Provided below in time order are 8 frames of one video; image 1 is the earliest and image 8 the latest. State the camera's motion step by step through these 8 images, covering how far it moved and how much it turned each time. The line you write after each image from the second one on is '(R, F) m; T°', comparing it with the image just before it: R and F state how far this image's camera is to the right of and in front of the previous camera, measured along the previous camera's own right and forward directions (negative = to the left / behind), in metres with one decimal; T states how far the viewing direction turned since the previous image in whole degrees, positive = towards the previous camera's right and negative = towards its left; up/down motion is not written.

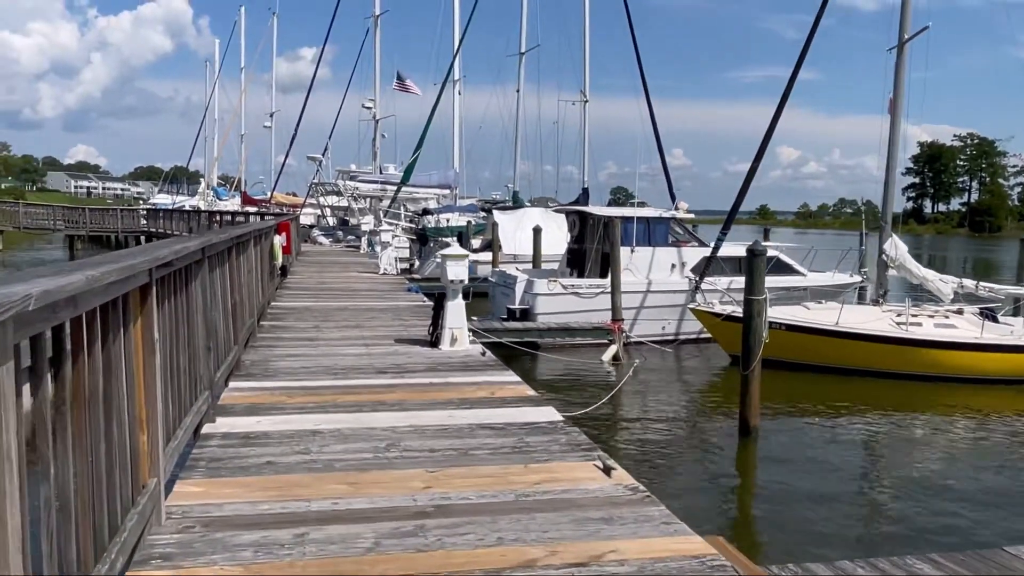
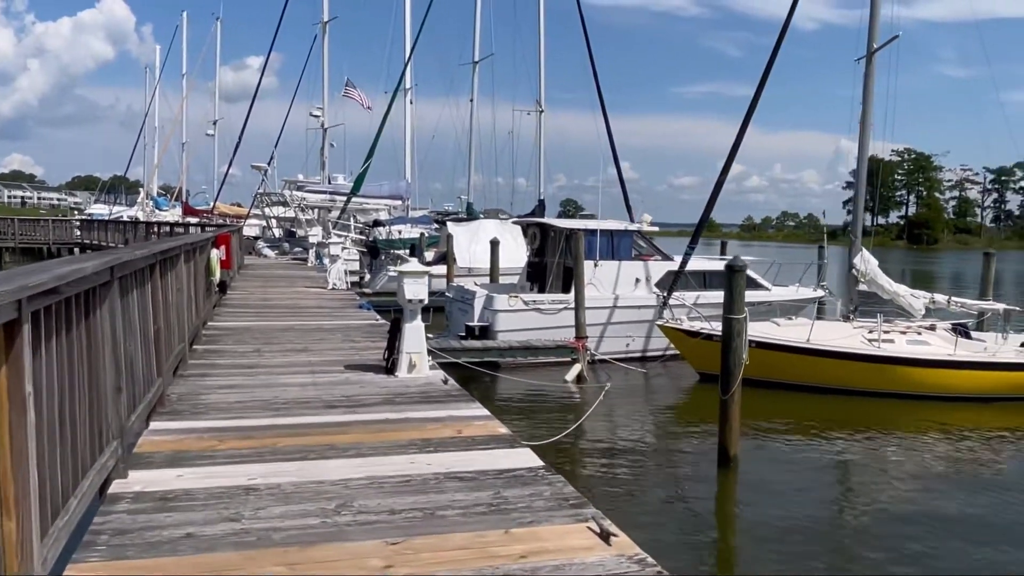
(-0.1, +0.8) m; +4°
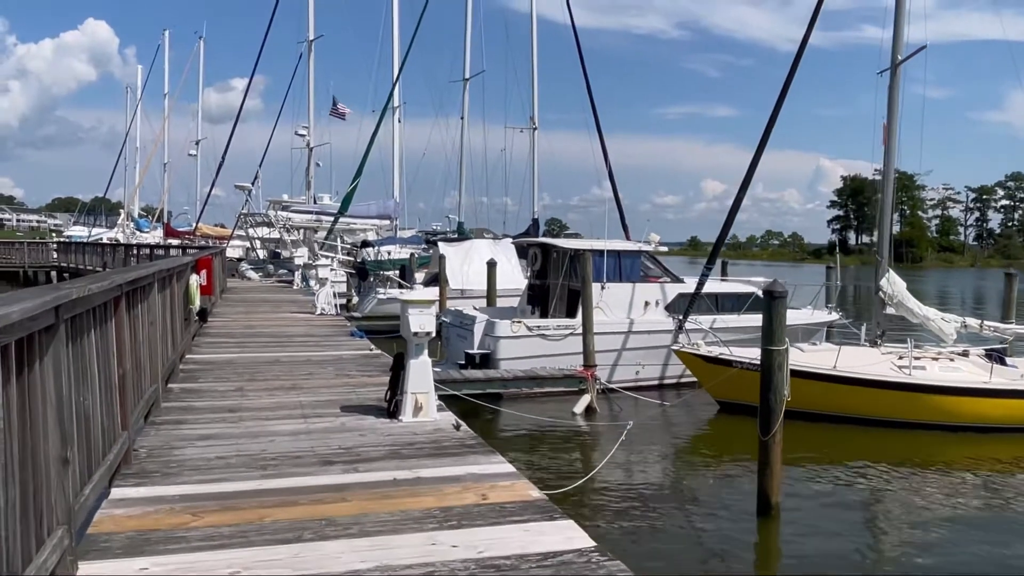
(-0.3, +0.9) m; +1°
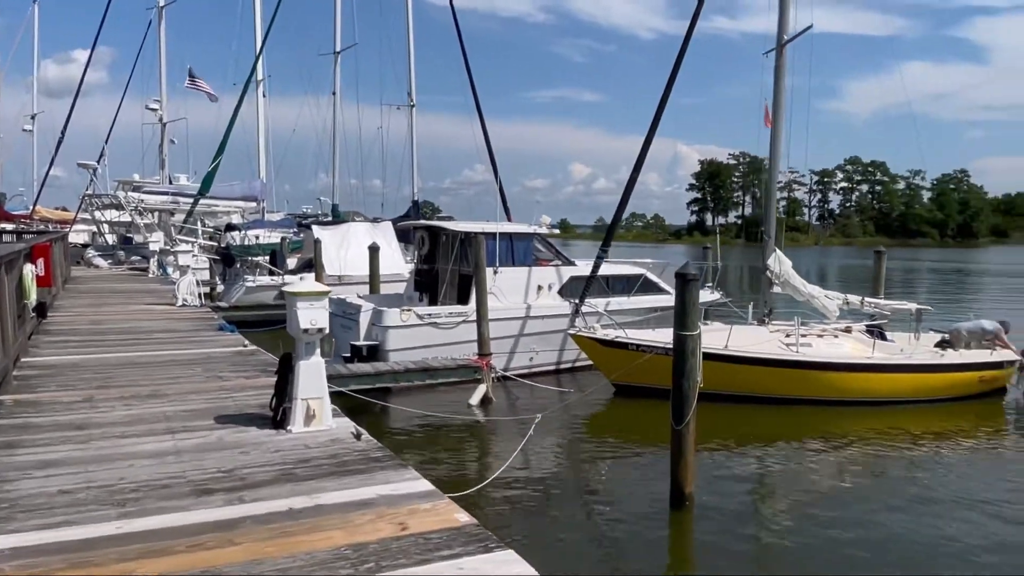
(-0.2, +0.7) m; +9°
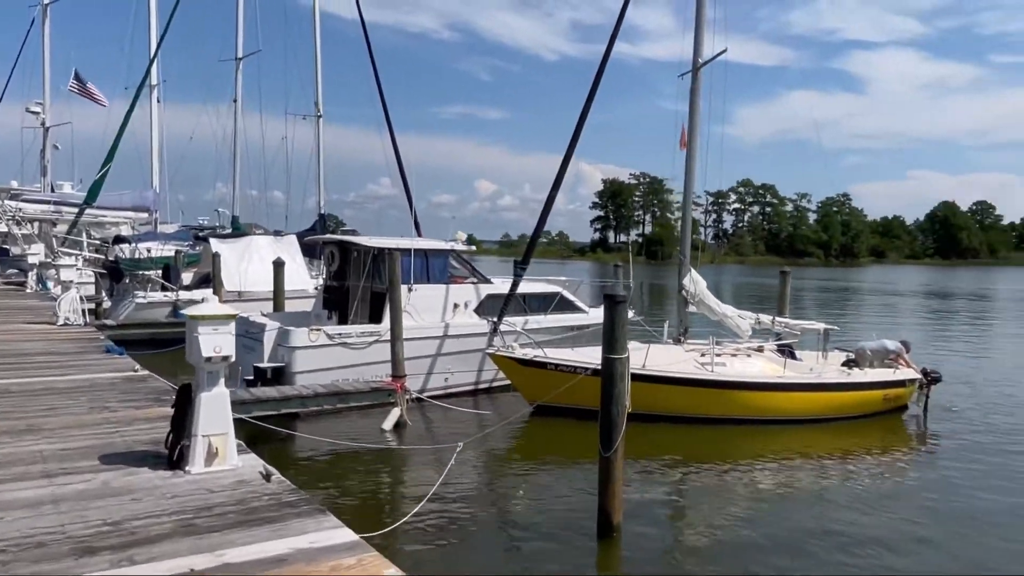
(-0.2, +0.4) m; +7°
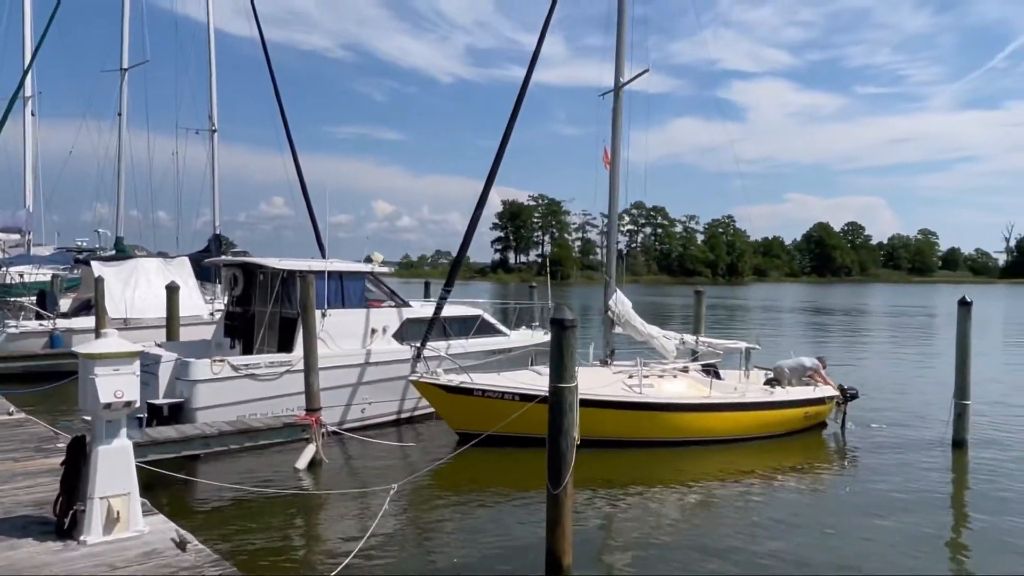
(-0.3, +0.5) m; +7°
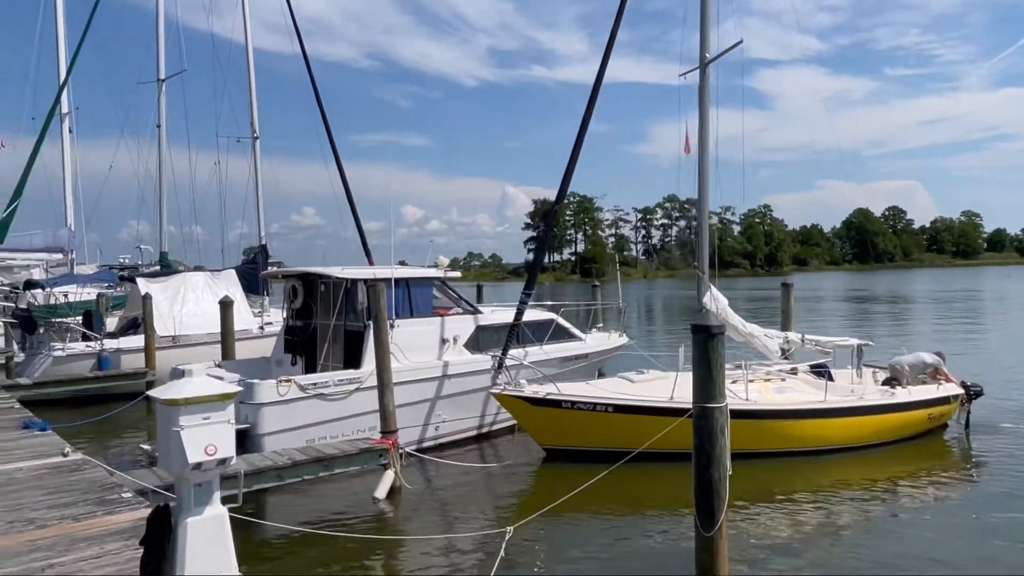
(-0.7, +1.0) m; -2°
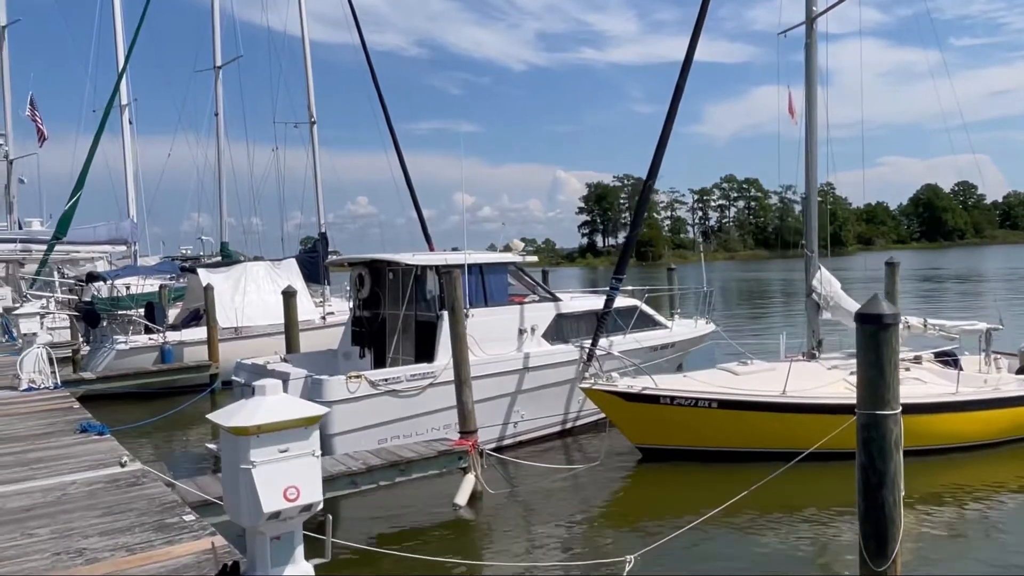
(-0.4, +0.9) m; -4°
